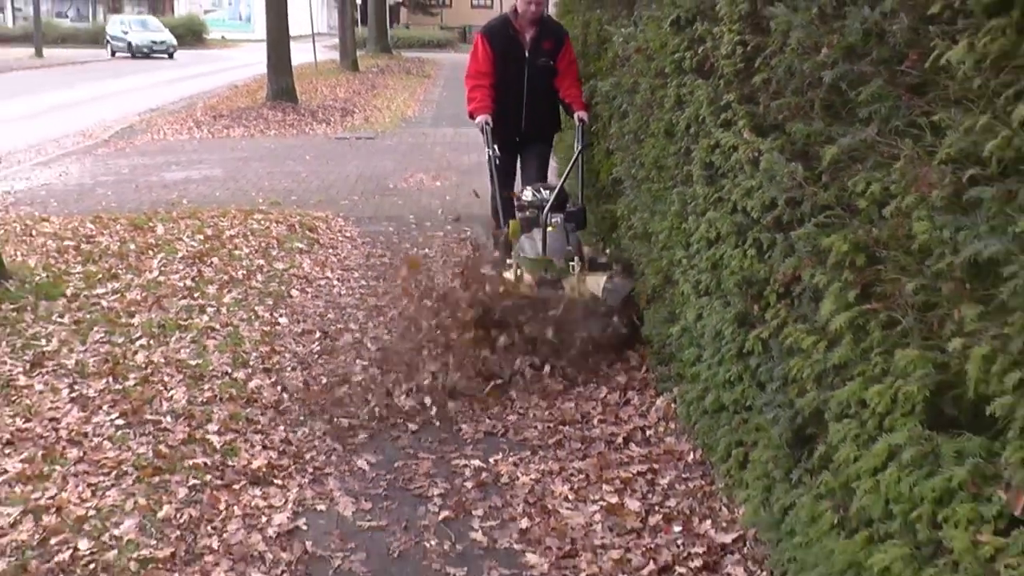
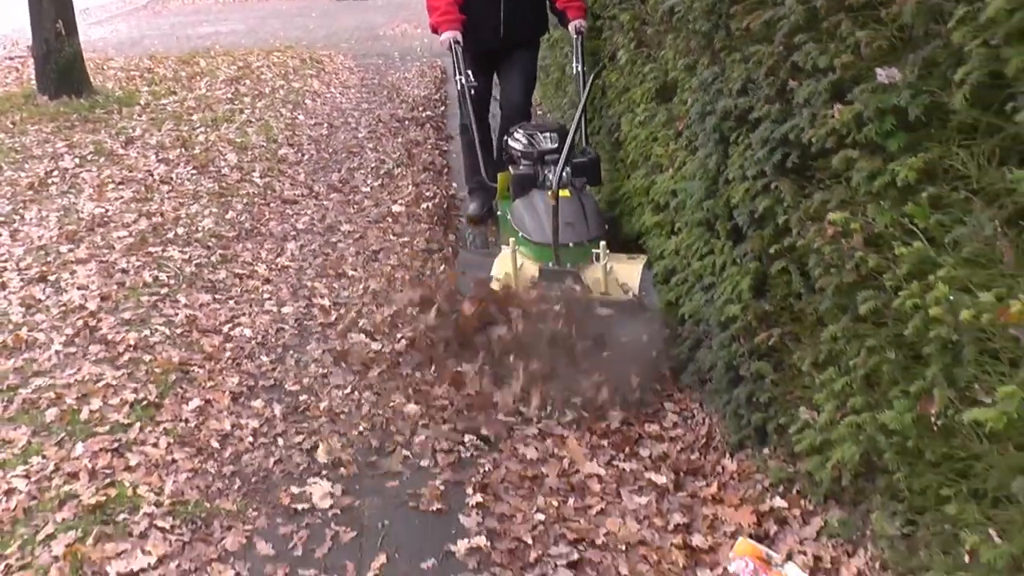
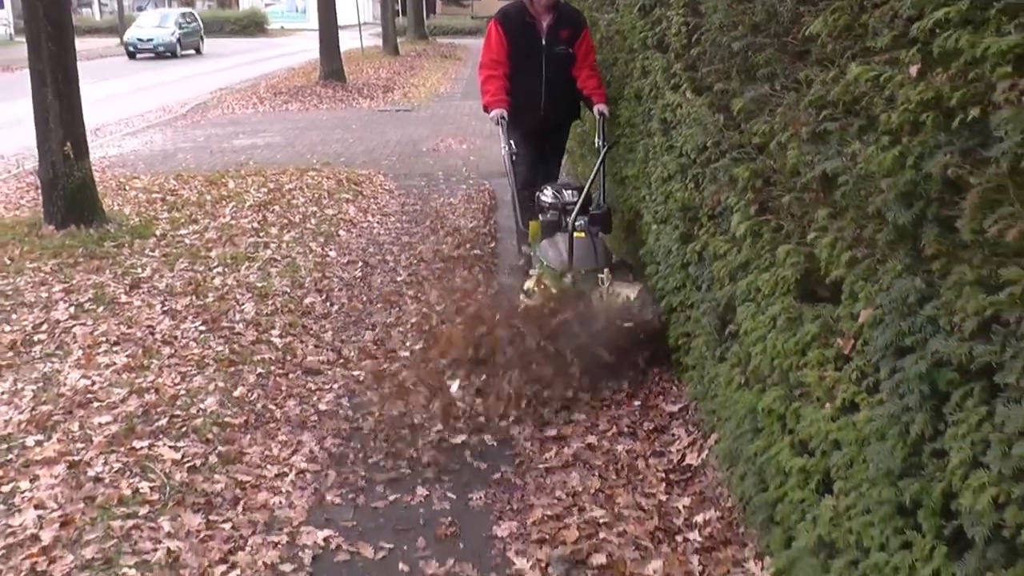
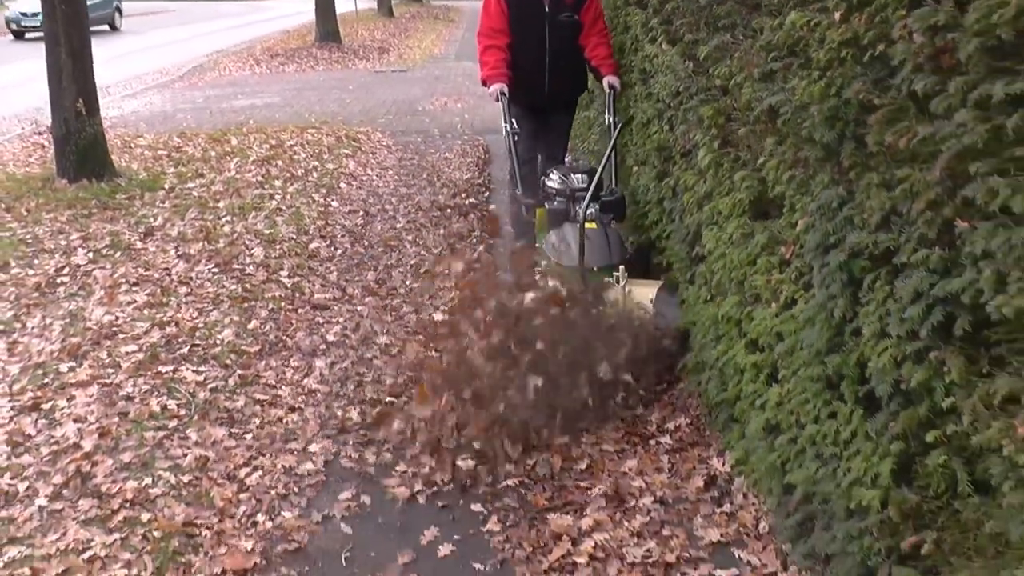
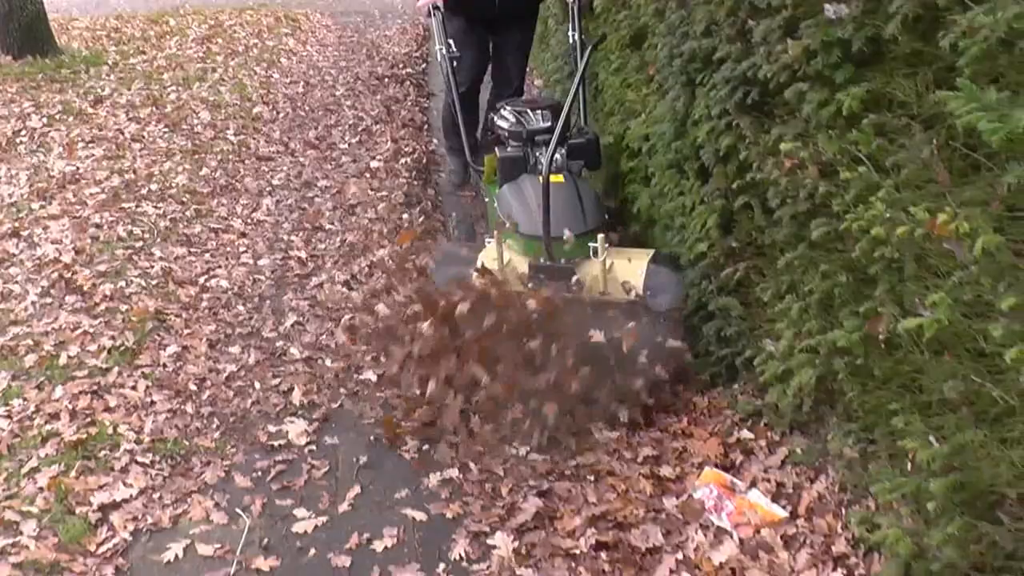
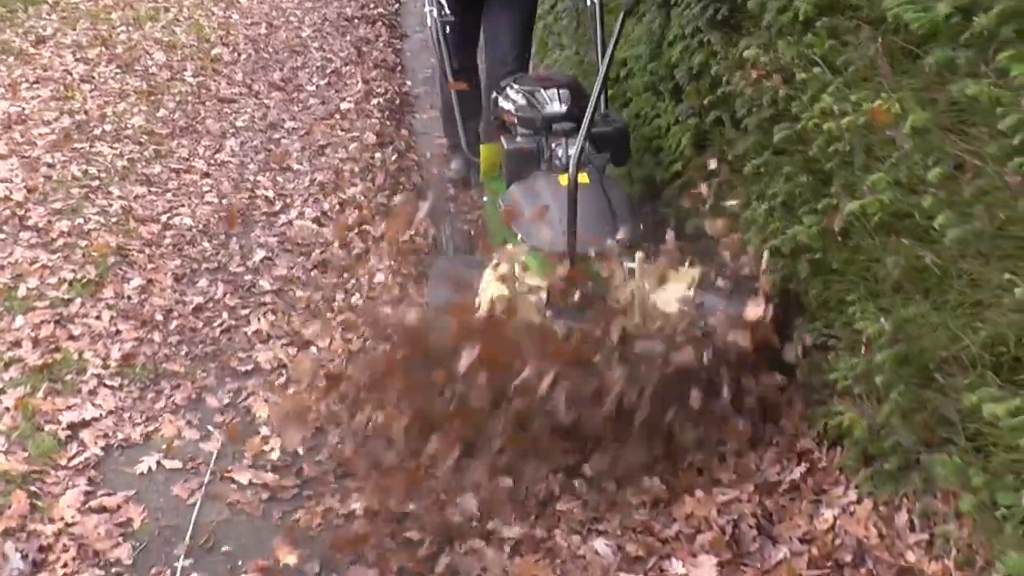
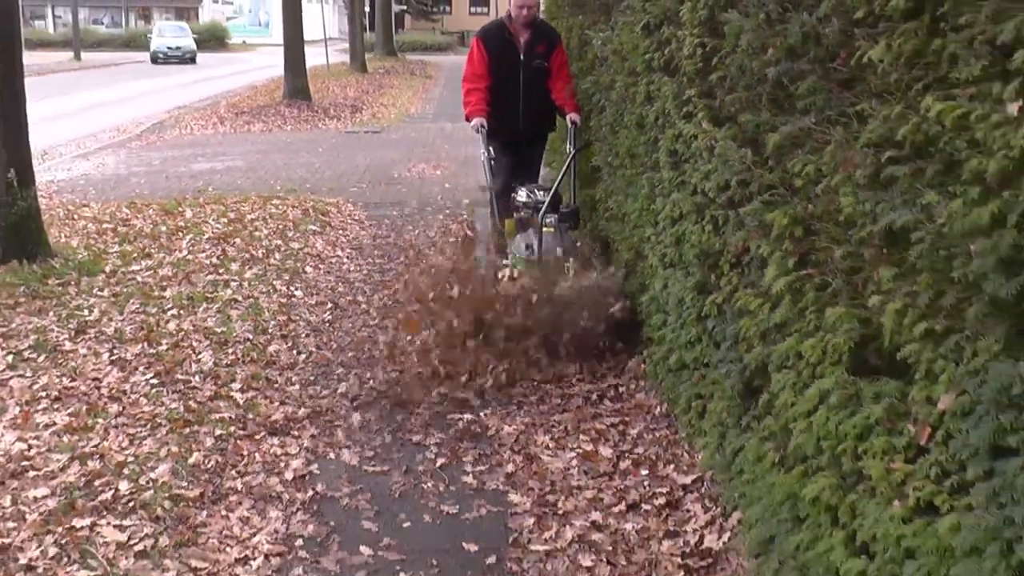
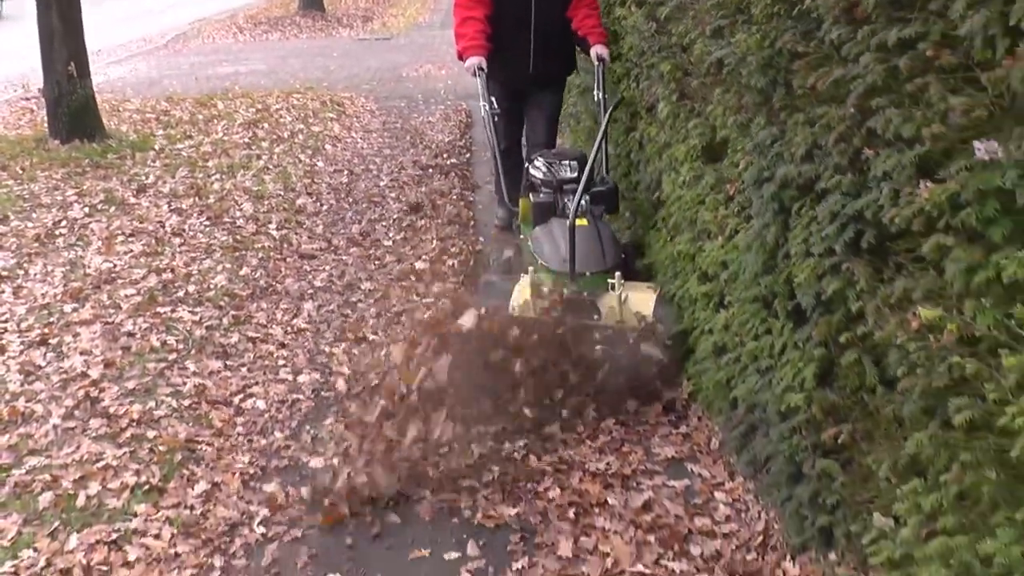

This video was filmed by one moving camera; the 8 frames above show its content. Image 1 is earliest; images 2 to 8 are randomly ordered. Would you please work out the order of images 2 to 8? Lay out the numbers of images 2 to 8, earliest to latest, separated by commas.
7, 3, 4, 8, 2, 5, 6
